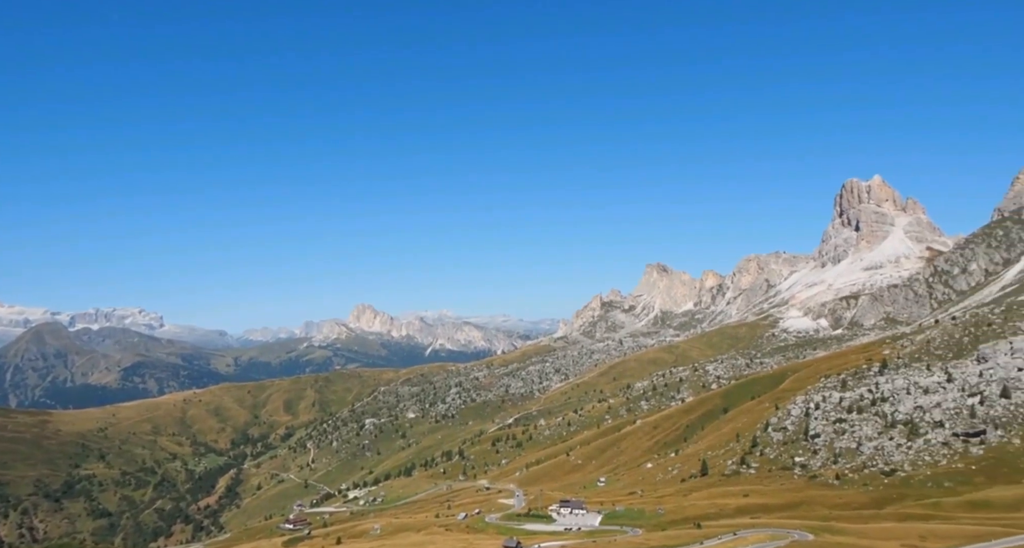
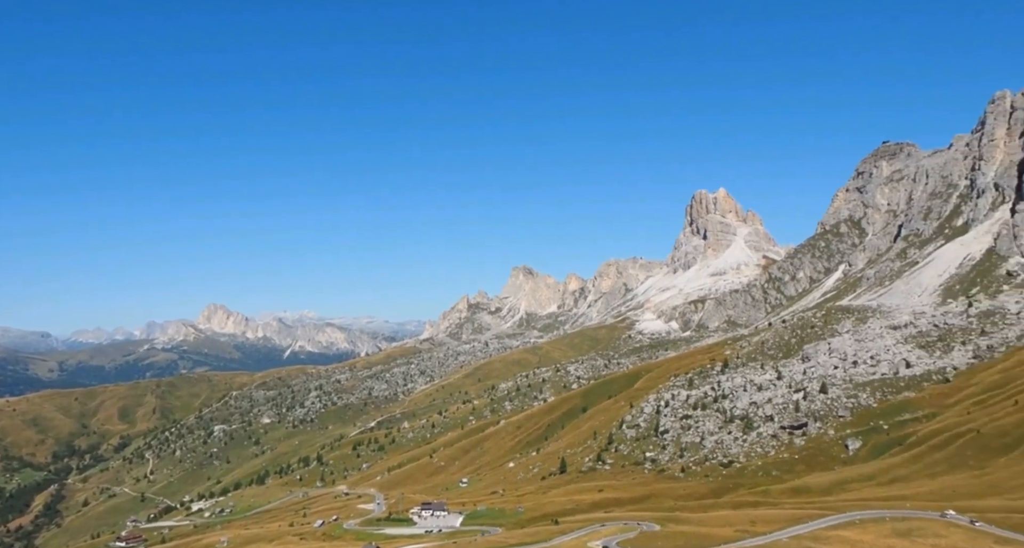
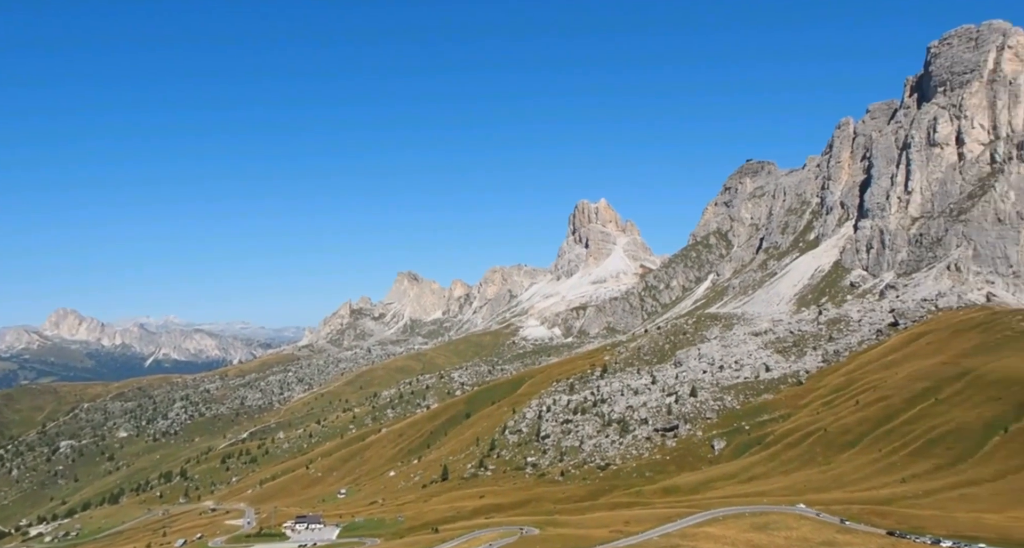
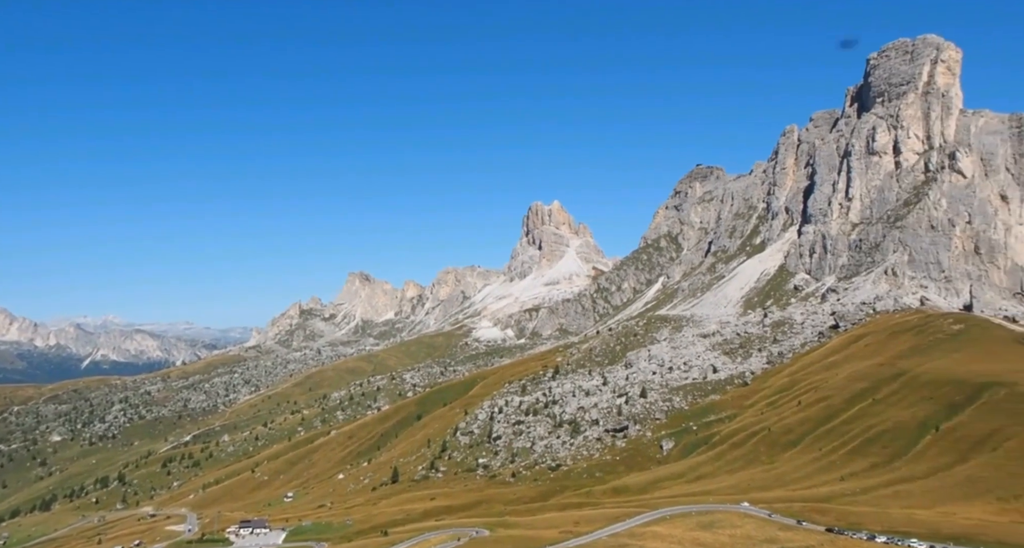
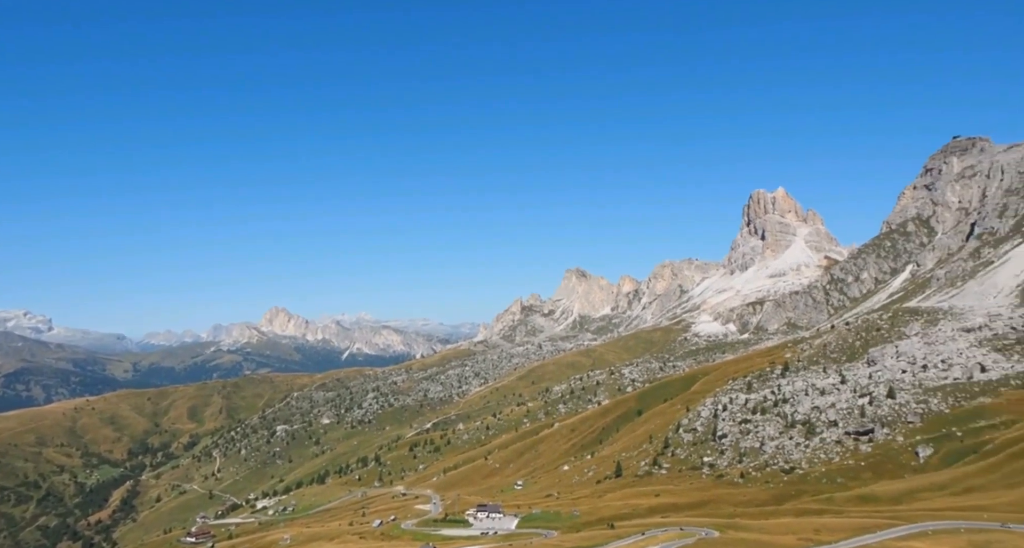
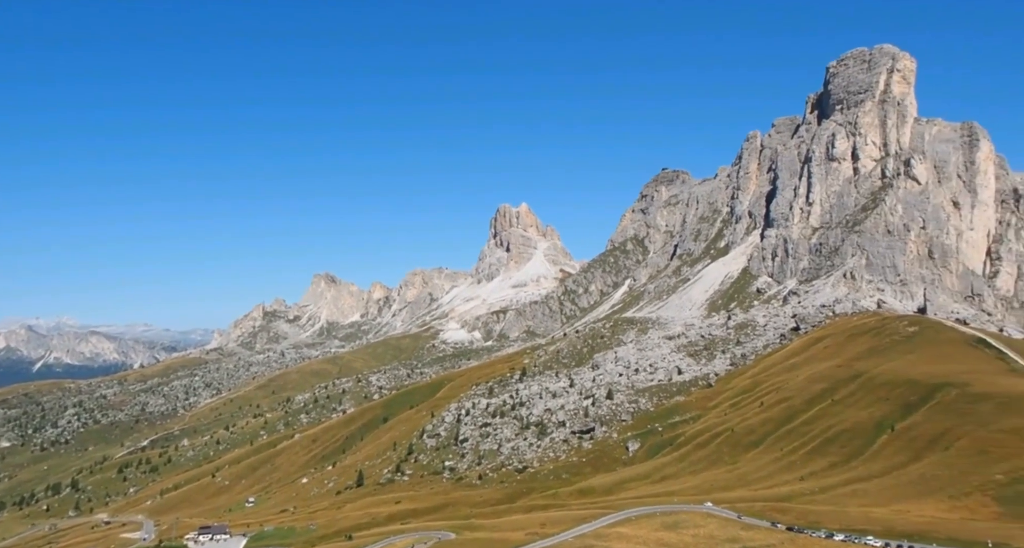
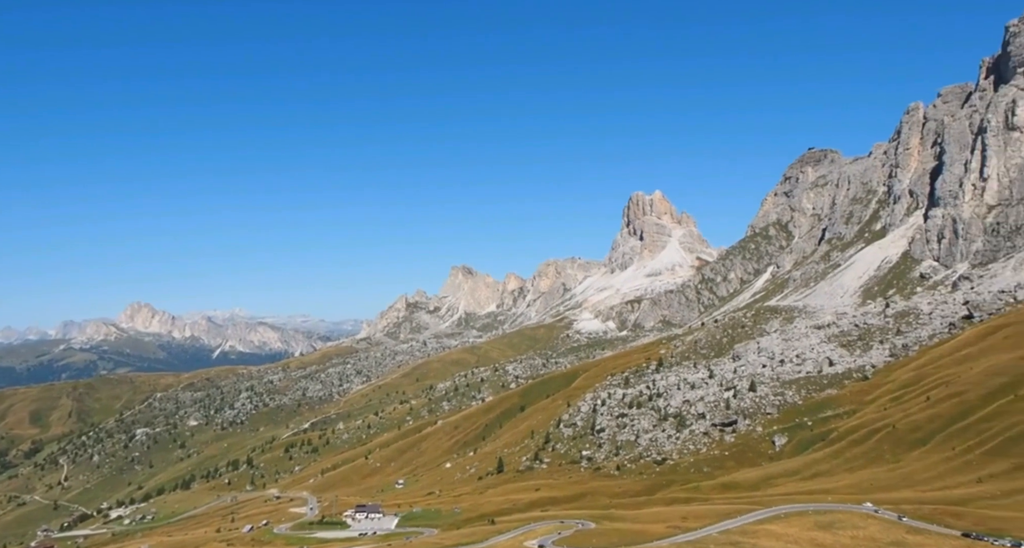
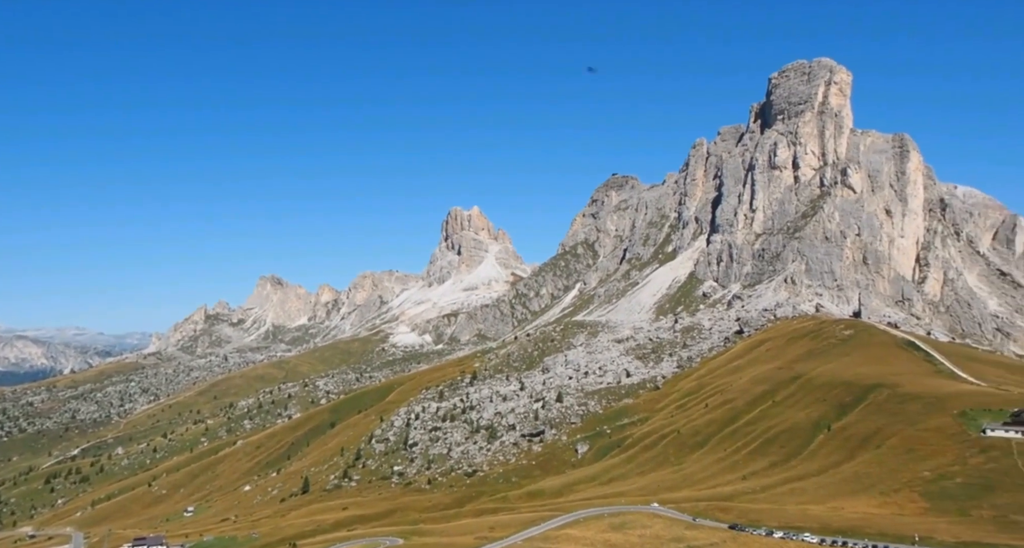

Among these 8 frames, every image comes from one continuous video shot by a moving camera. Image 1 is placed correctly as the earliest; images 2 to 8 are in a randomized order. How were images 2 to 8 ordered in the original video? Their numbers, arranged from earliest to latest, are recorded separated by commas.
5, 2, 7, 3, 4, 6, 8
